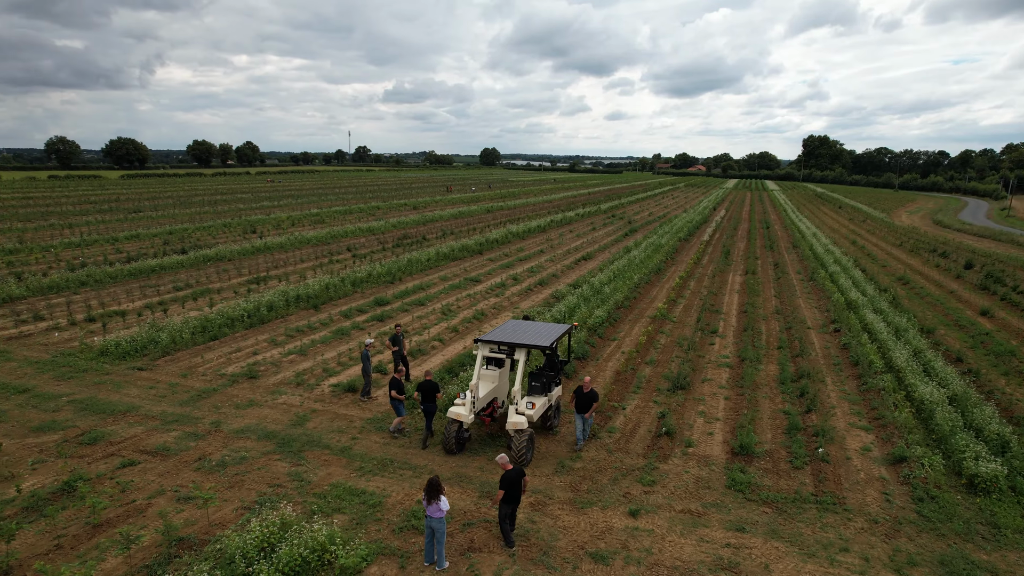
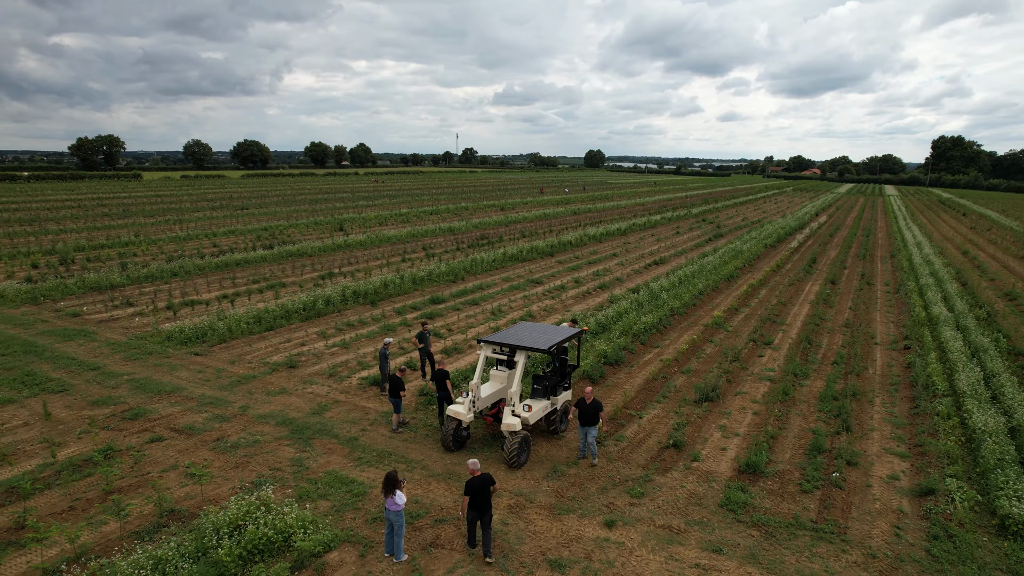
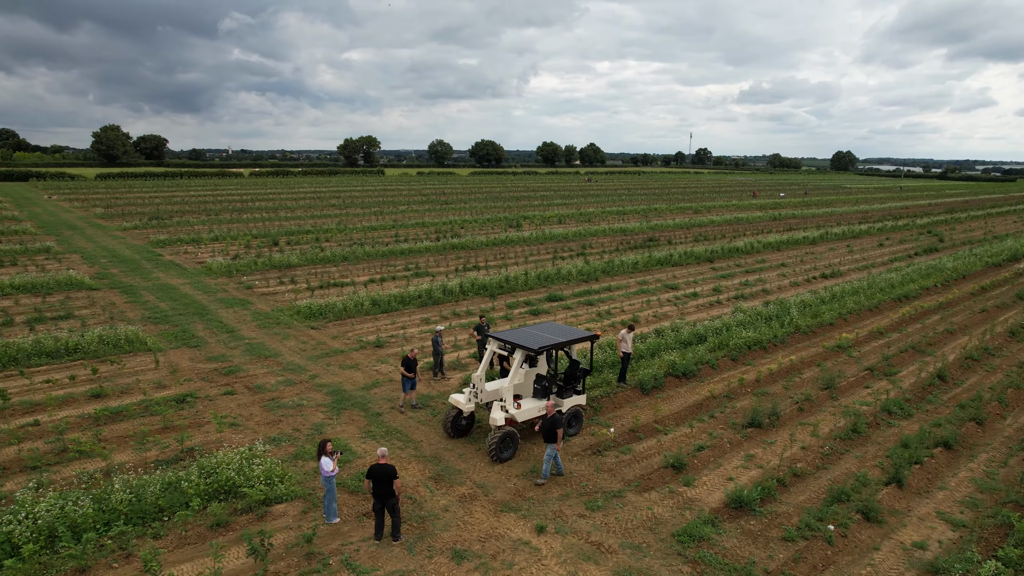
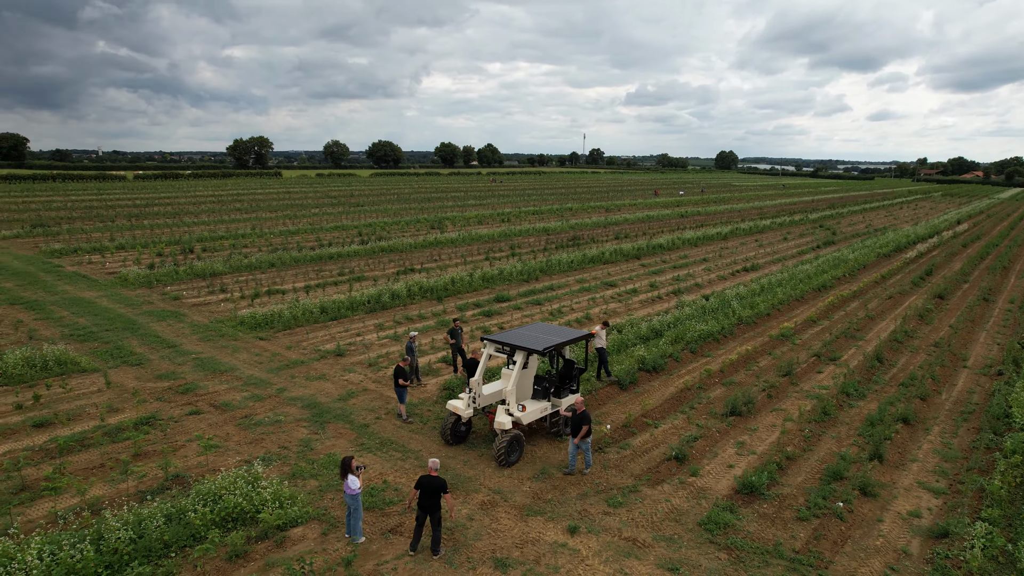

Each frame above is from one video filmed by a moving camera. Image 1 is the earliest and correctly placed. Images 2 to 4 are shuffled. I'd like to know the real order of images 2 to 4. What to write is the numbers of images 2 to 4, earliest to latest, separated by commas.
2, 4, 3
